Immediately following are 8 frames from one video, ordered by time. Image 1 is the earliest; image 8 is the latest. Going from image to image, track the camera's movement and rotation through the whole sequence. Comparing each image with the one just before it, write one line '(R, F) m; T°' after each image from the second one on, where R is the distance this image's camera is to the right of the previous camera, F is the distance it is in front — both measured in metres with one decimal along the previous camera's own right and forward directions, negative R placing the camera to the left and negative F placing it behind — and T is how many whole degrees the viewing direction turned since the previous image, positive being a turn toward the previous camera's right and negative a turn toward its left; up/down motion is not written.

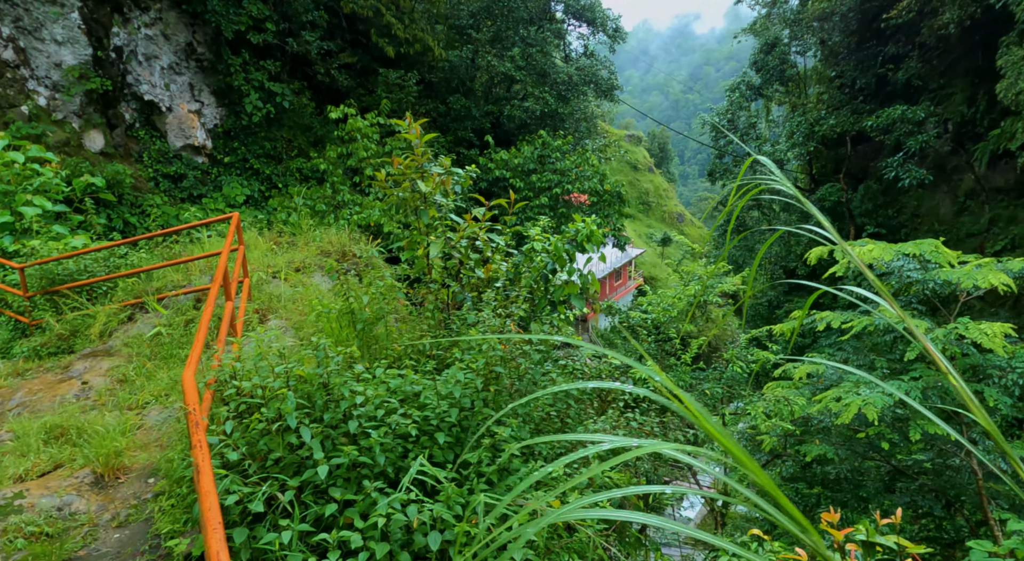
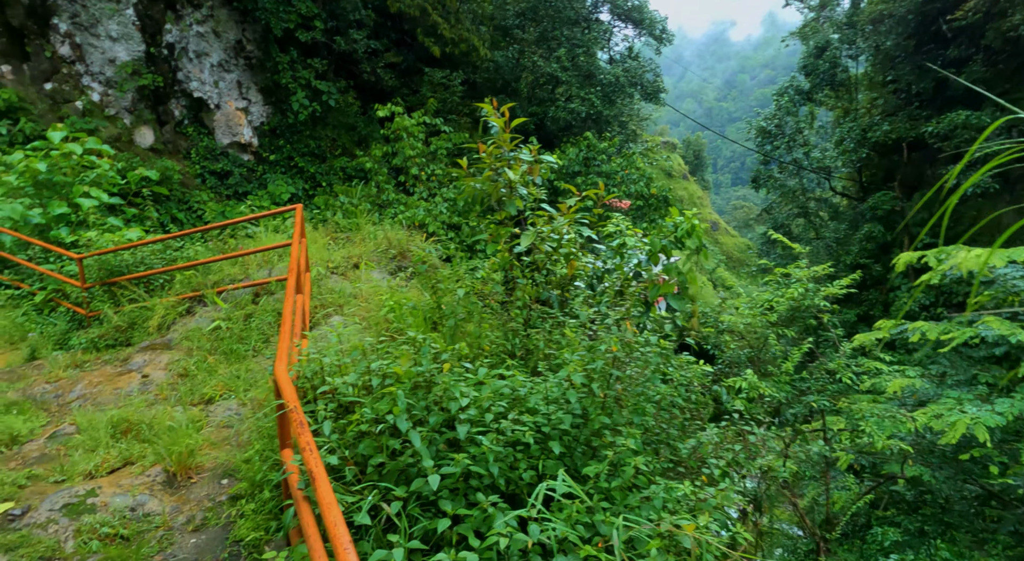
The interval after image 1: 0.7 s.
(-0.3, +0.2) m; -2°
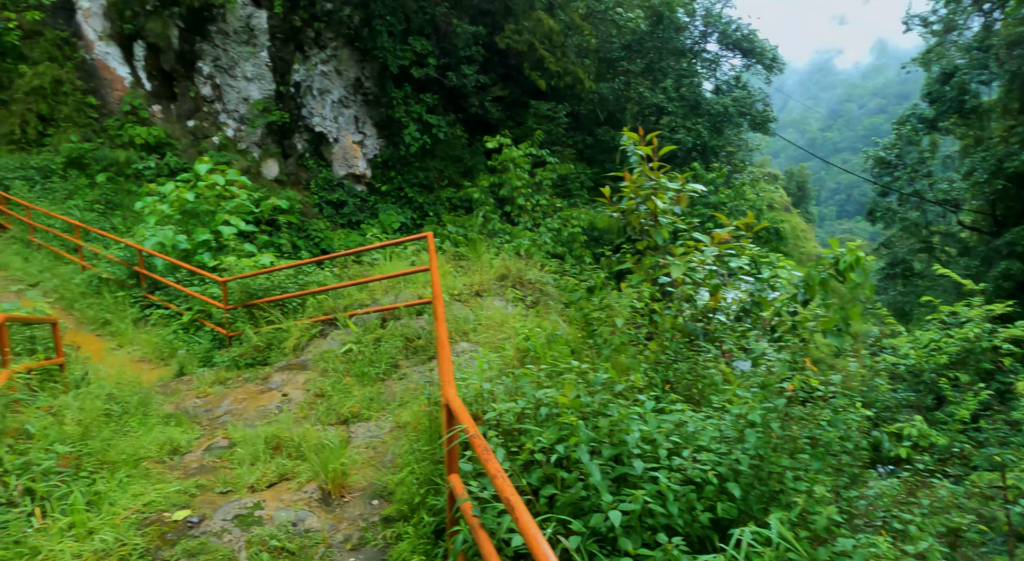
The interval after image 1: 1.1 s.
(-0.3, 0.0) m; -8°
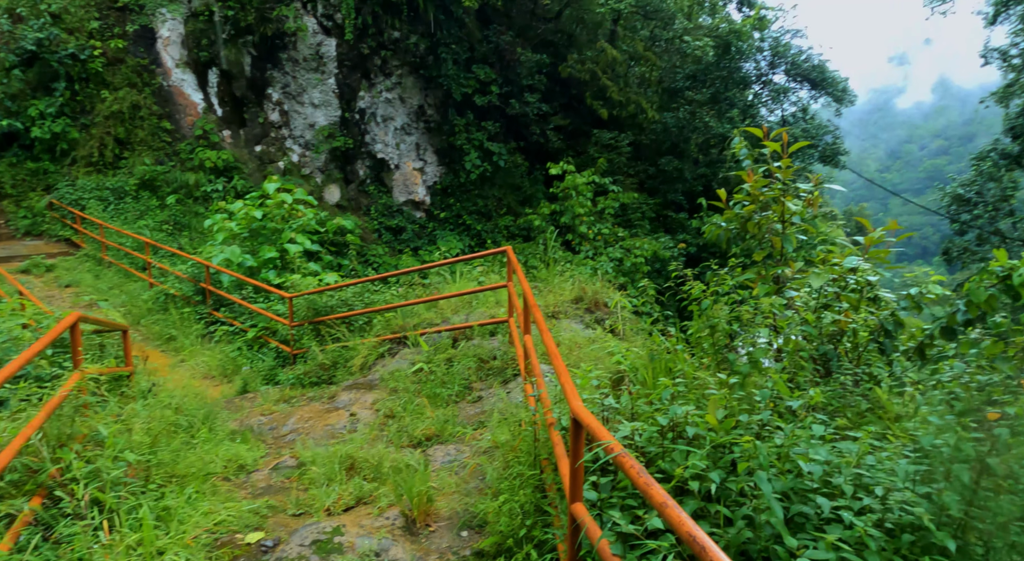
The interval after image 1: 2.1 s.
(-0.3, +0.3) m; -4°
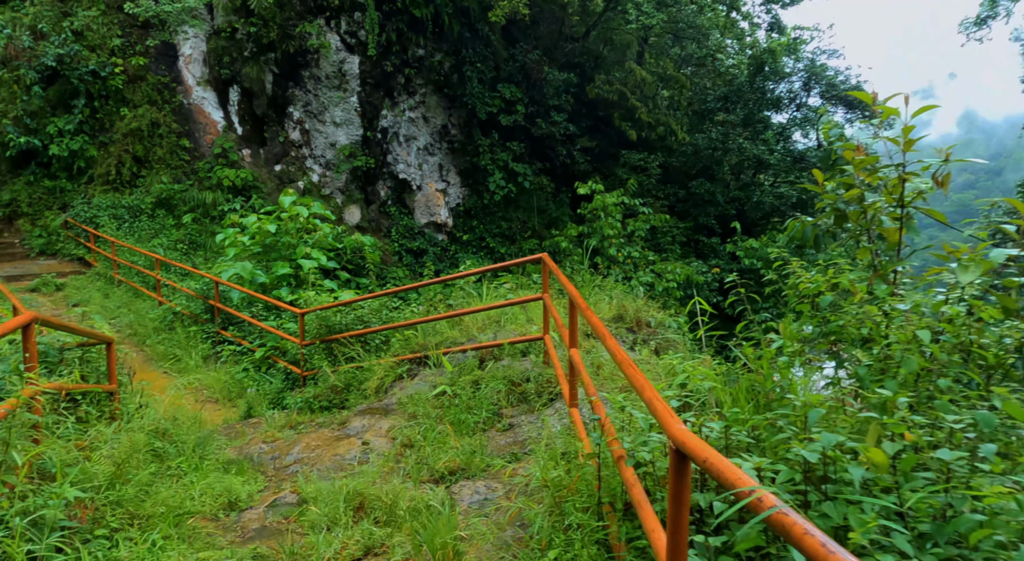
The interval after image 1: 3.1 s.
(-0.1, +0.5) m; -2°
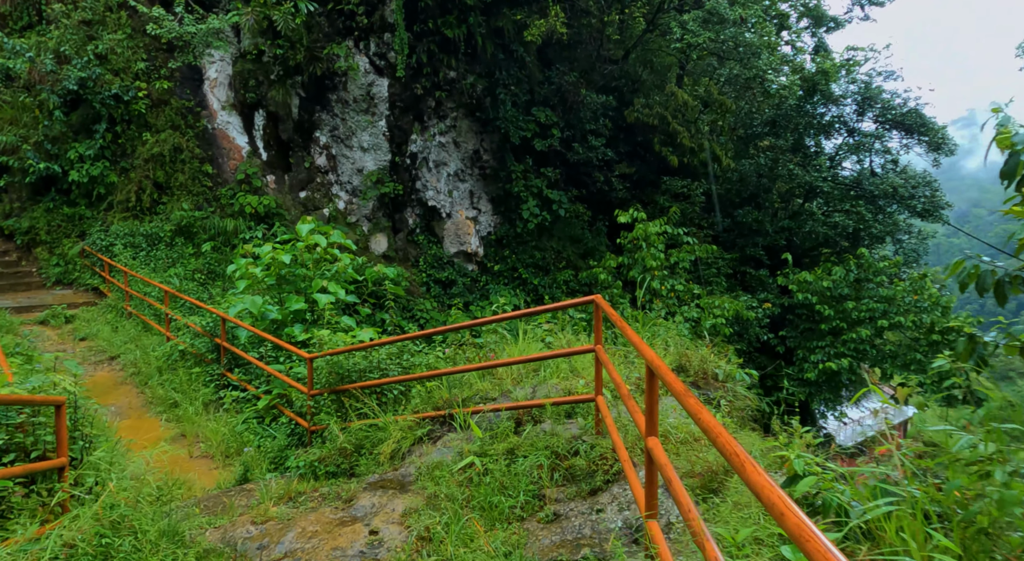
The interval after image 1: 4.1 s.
(-0.1, +0.7) m; -3°
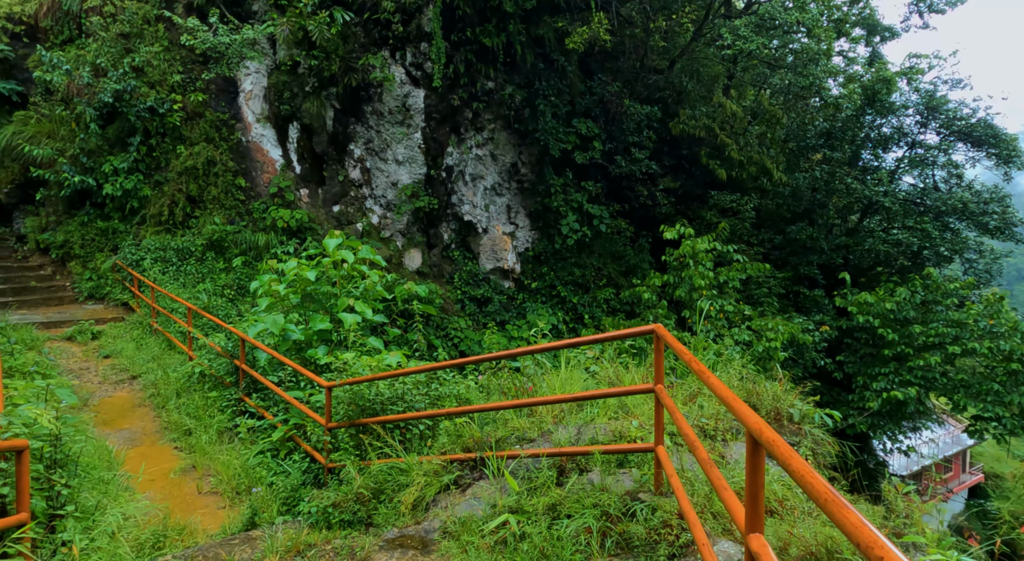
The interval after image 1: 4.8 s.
(0.0, +0.4) m; -3°
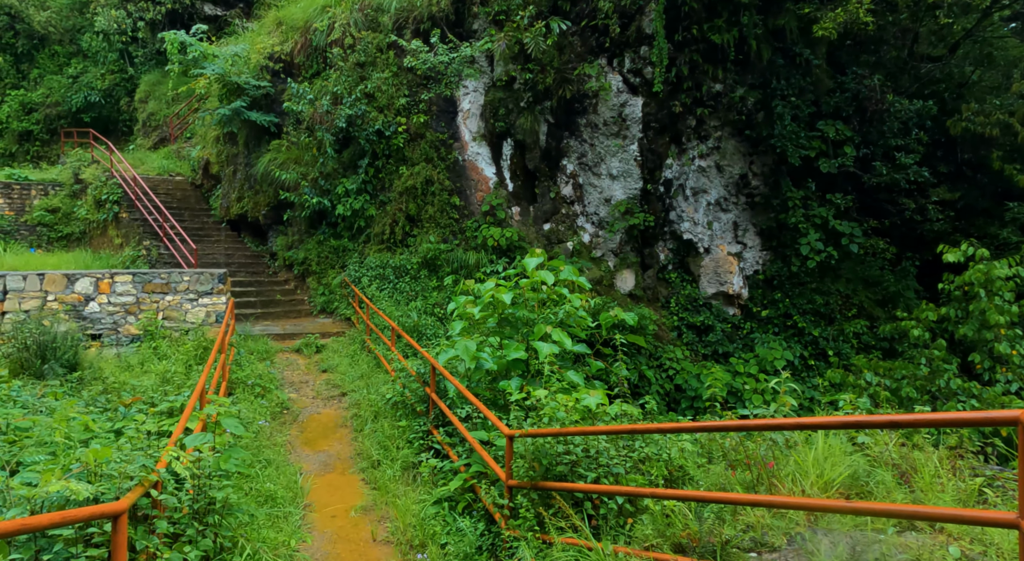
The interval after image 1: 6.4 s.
(-0.1, +0.7) m; -20°
